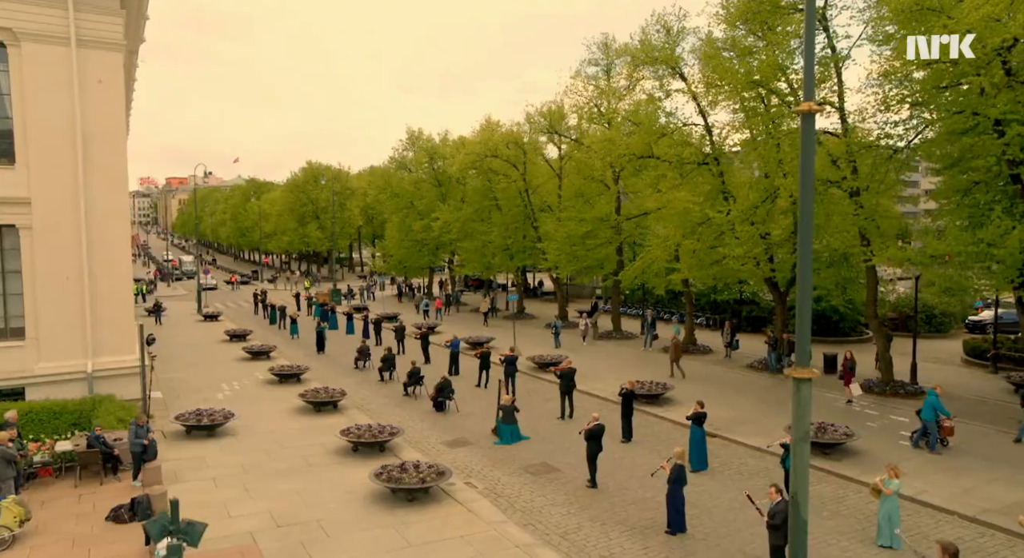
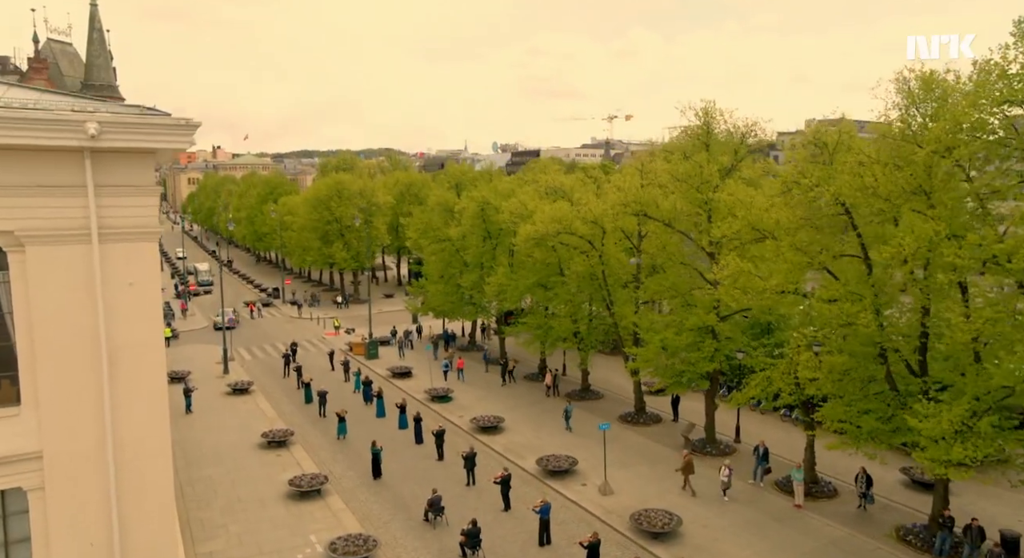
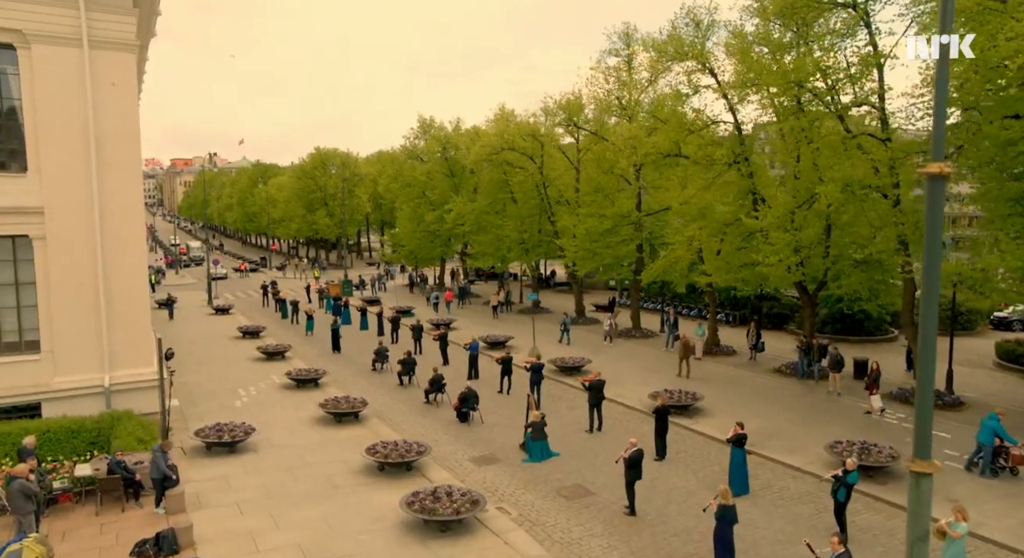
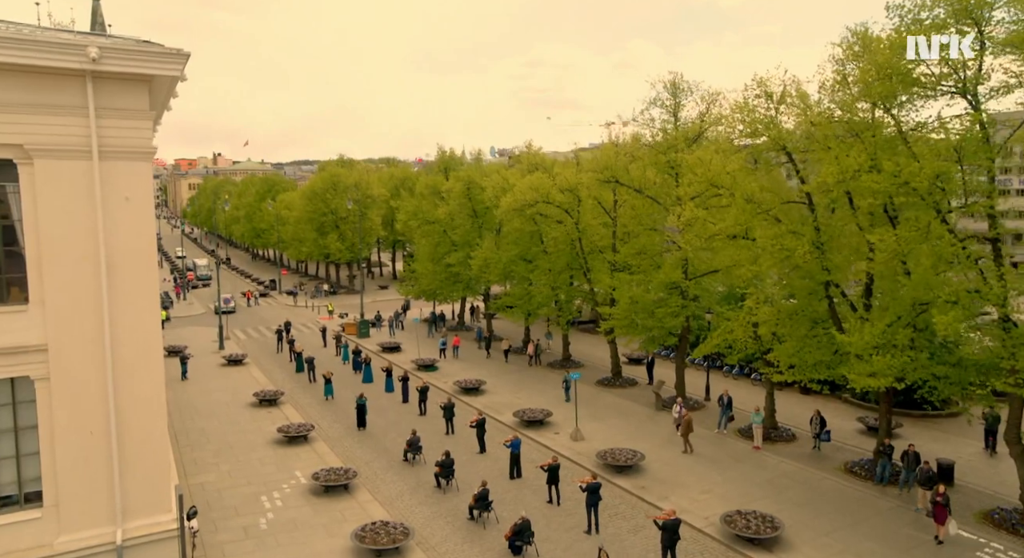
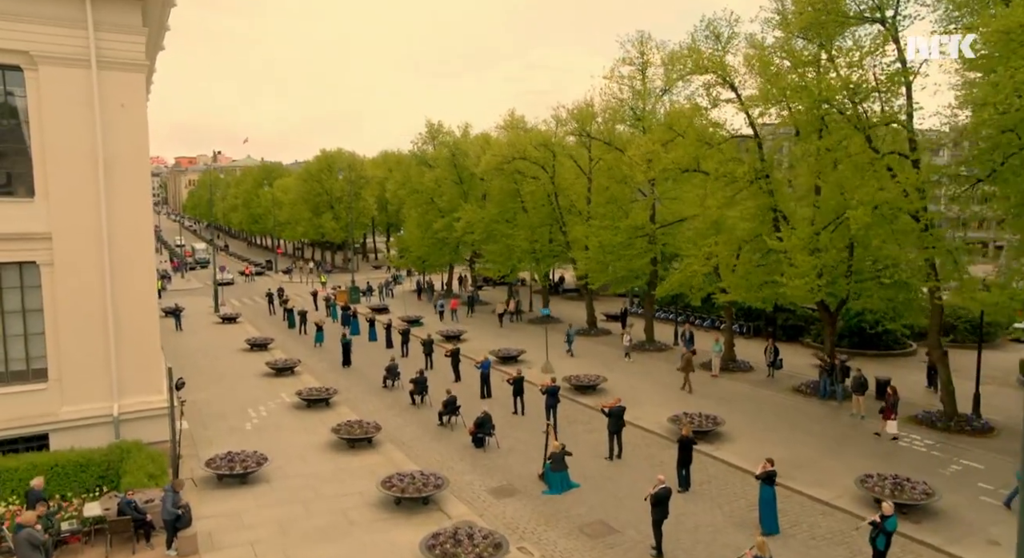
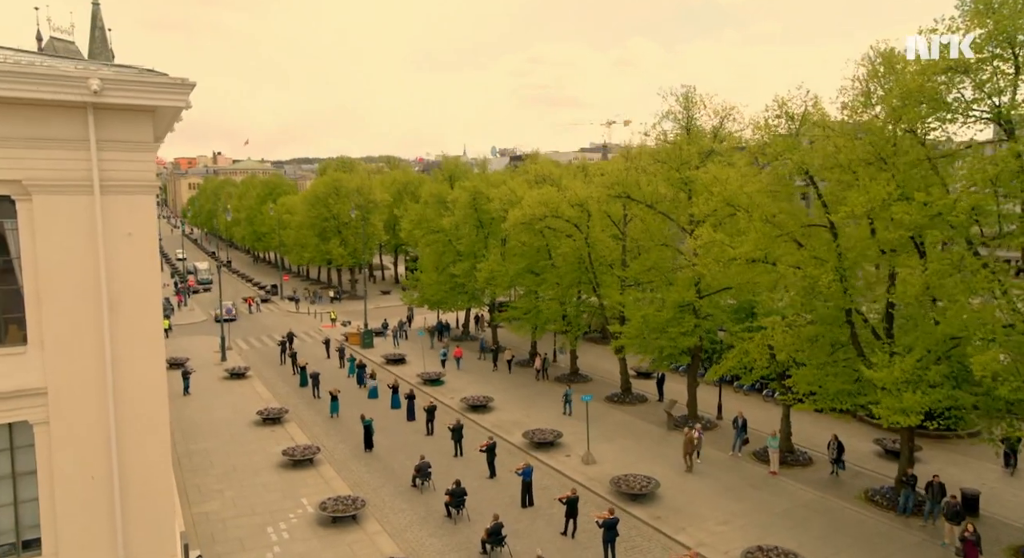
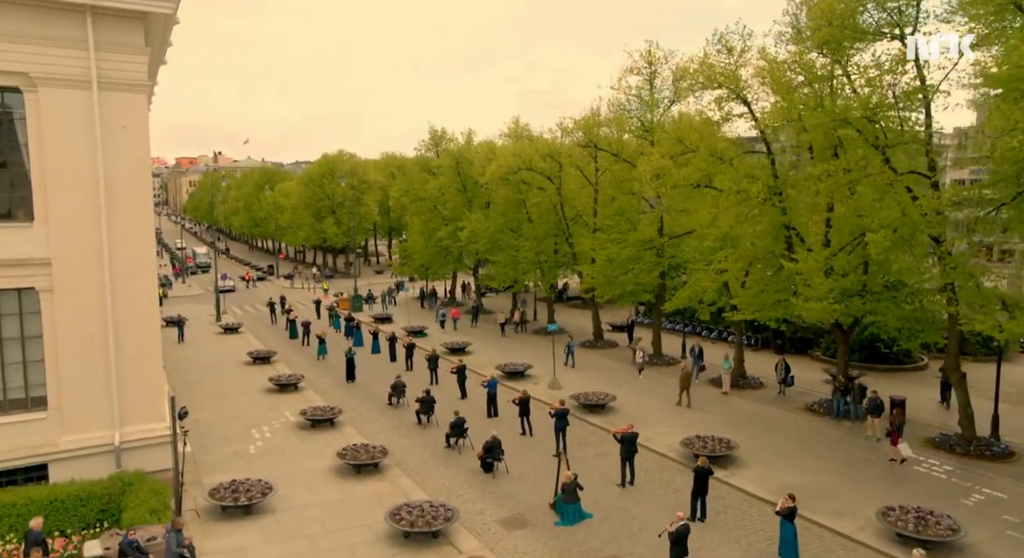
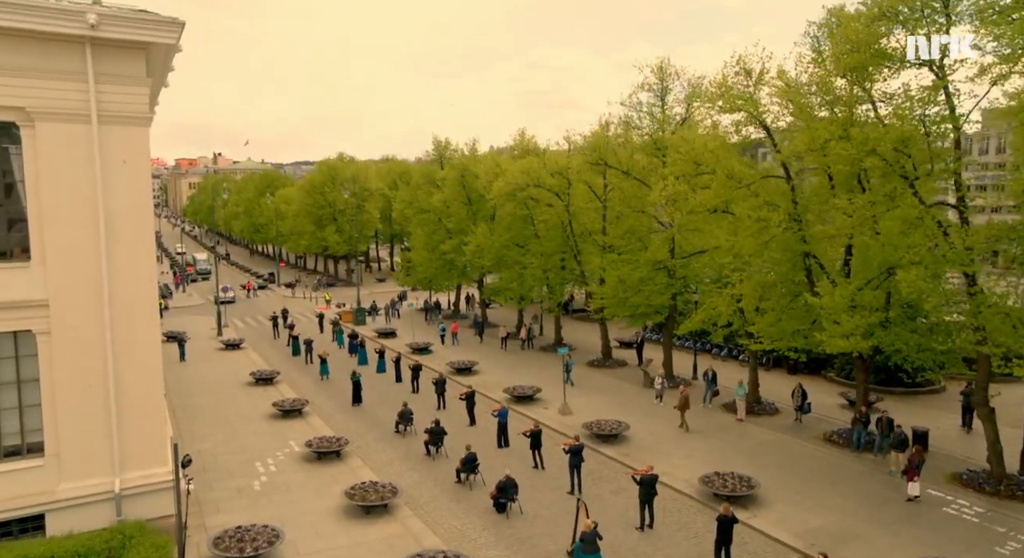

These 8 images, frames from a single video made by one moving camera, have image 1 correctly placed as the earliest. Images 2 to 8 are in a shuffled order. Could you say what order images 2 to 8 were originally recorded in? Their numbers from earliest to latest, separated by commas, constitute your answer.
3, 5, 7, 8, 4, 6, 2
